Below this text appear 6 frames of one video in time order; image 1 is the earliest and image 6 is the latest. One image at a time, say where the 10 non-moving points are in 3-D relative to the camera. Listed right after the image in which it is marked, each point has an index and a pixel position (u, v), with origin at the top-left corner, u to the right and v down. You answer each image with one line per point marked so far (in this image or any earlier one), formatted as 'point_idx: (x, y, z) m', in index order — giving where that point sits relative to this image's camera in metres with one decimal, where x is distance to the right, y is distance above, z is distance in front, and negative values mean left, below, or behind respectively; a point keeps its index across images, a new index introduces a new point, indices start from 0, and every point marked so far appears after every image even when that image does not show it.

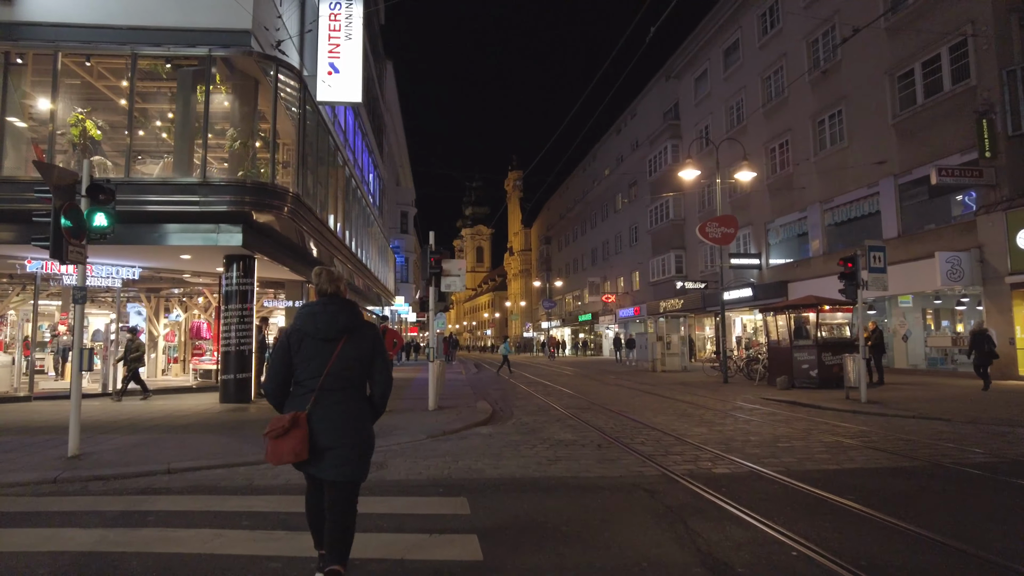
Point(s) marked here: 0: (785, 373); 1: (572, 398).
0: (+7.7, -2.4, +18.3) m
1: (+1.4, -2.6, +15.0) m
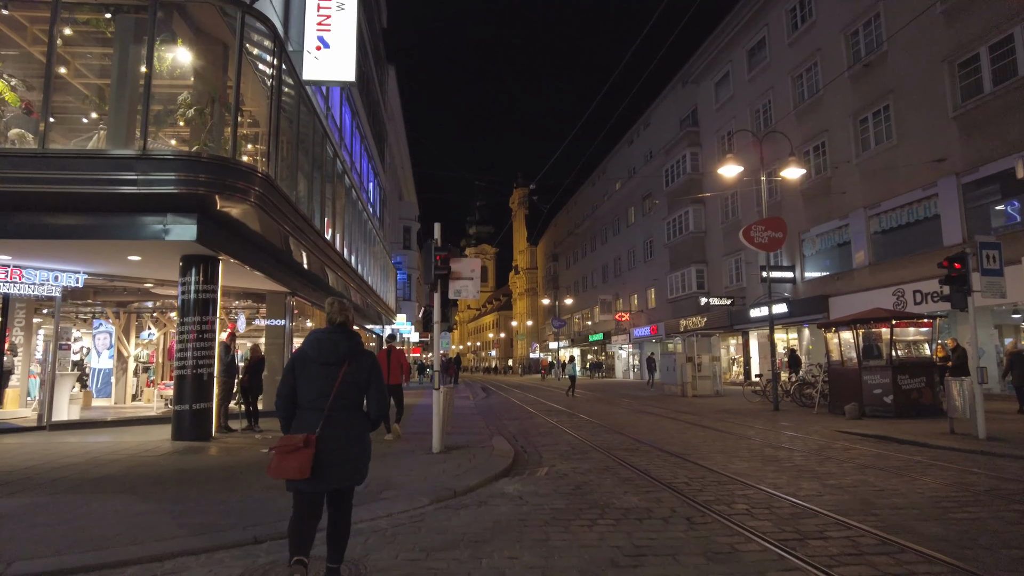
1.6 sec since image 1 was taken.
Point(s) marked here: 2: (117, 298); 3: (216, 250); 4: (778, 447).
0: (+8.1, -2.7, +15.6) m
1: (+1.8, -2.8, +12.3) m
2: (-11.1, -0.3, +18.2) m
3: (-5.0, +0.6, +10.8) m
4: (+4.3, -2.5, +10.4) m
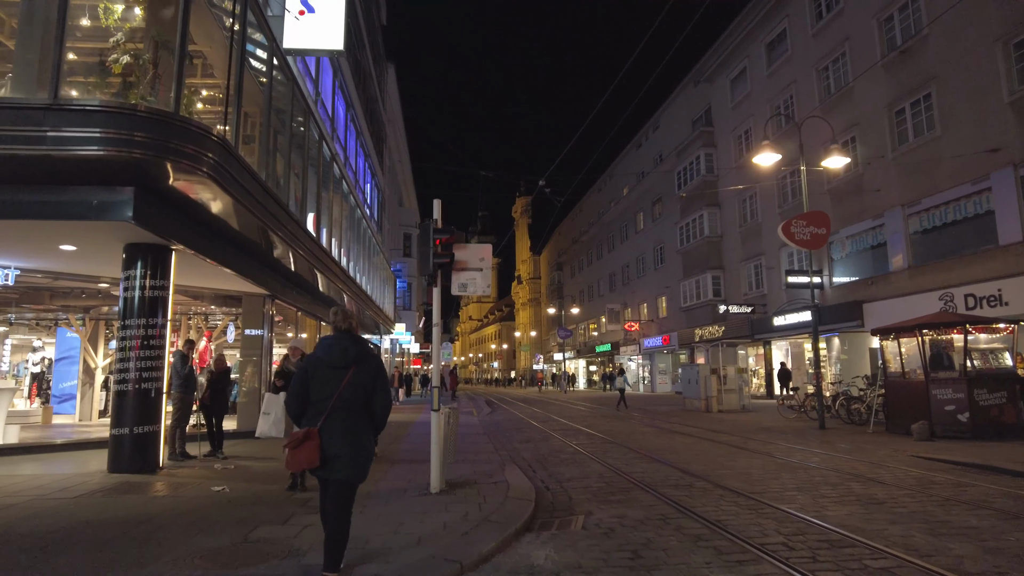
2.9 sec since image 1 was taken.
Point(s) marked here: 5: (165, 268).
0: (+8.4, -2.7, +13.5) m
1: (+2.0, -2.7, +10.3) m
2: (-10.8, -0.4, +16.2) m
3: (-4.7, +0.7, +8.8) m
4: (+4.5, -2.5, +8.3) m
5: (-4.9, +0.3, +9.2) m
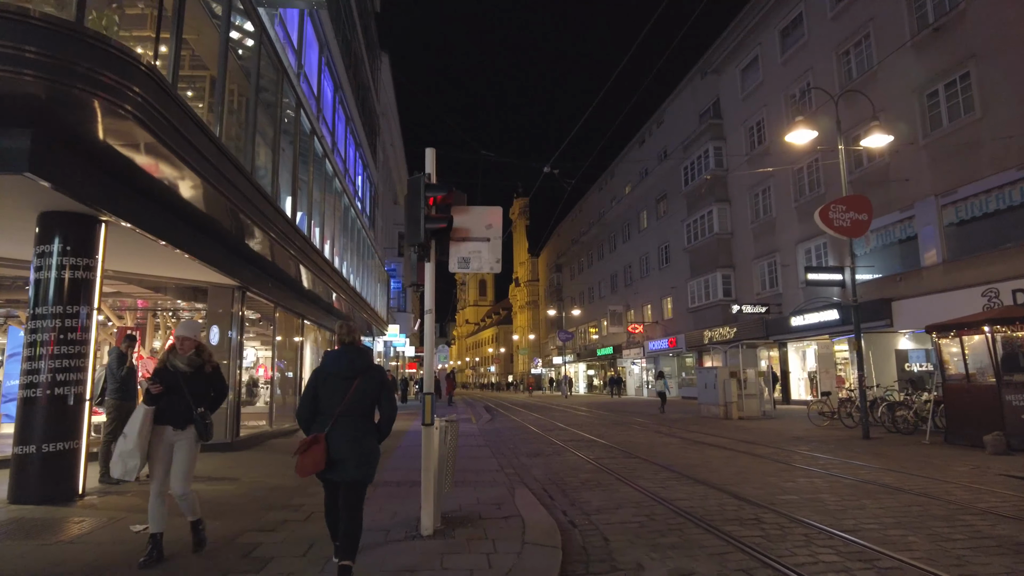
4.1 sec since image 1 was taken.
0: (+8.5, -2.5, +11.7) m
1: (+2.2, -2.5, +8.4) m
2: (-10.7, -0.2, +14.3) m
3: (-4.6, +0.9, +7.0) m
4: (+4.7, -2.2, +6.5) m
5: (-4.8, +0.5, +7.3) m
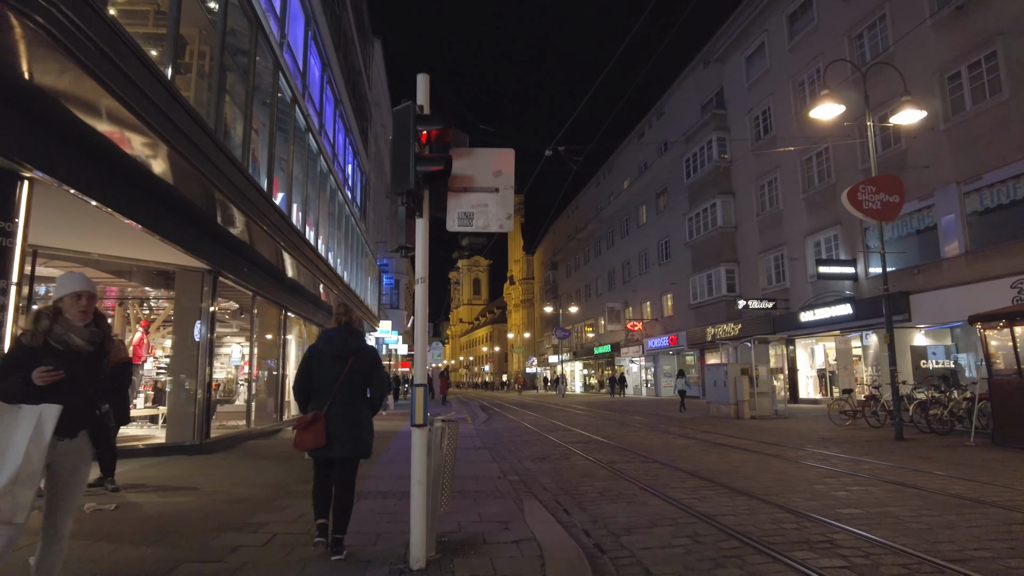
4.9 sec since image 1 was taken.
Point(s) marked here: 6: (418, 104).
0: (+8.5, -2.3, +10.6) m
1: (+2.2, -2.3, +7.2) m
2: (-10.7, +0.1, +13.0) m
3: (-4.5, +1.2, +5.7) m
4: (+4.7, -2.0, +5.3) m
5: (-4.7, +0.8, +6.1) m
6: (-0.7, +1.3, +4.5) m
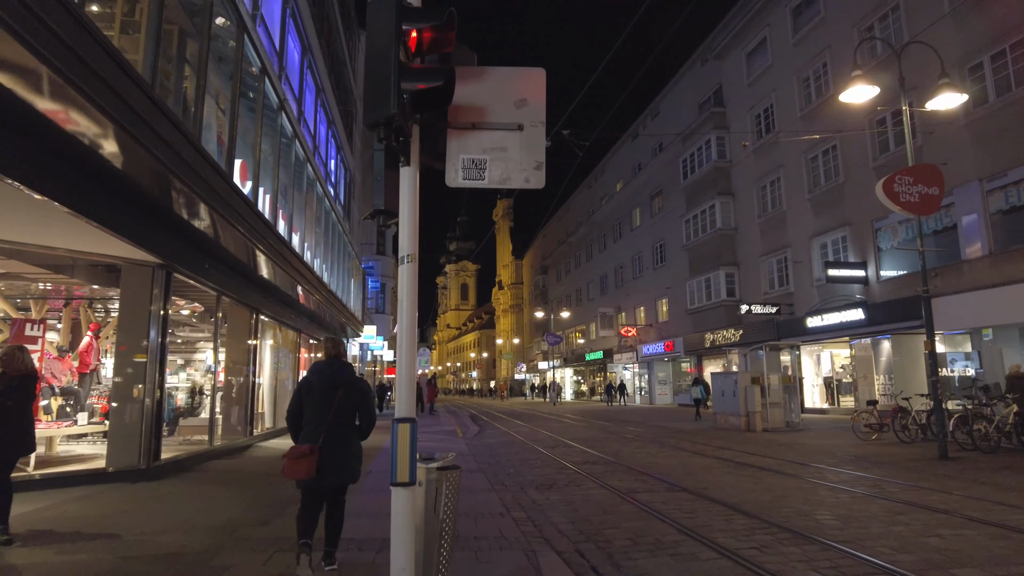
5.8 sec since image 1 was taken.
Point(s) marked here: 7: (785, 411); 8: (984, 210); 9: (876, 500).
0: (+8.6, -2.3, +9.3) m
1: (+2.3, -2.2, +5.8) m
2: (-10.7, +0.1, +11.3) m
3: (-4.4, +1.2, +4.2) m
4: (+4.9, -1.9, +3.9) m
5: (-4.6, +0.9, +4.5) m
6: (-0.5, +1.4, +3.1) m
7: (+8.0, -3.5, +18.7) m
8: (+13.6, +2.2, +18.6) m
9: (+4.3, -2.5, +7.6) m
